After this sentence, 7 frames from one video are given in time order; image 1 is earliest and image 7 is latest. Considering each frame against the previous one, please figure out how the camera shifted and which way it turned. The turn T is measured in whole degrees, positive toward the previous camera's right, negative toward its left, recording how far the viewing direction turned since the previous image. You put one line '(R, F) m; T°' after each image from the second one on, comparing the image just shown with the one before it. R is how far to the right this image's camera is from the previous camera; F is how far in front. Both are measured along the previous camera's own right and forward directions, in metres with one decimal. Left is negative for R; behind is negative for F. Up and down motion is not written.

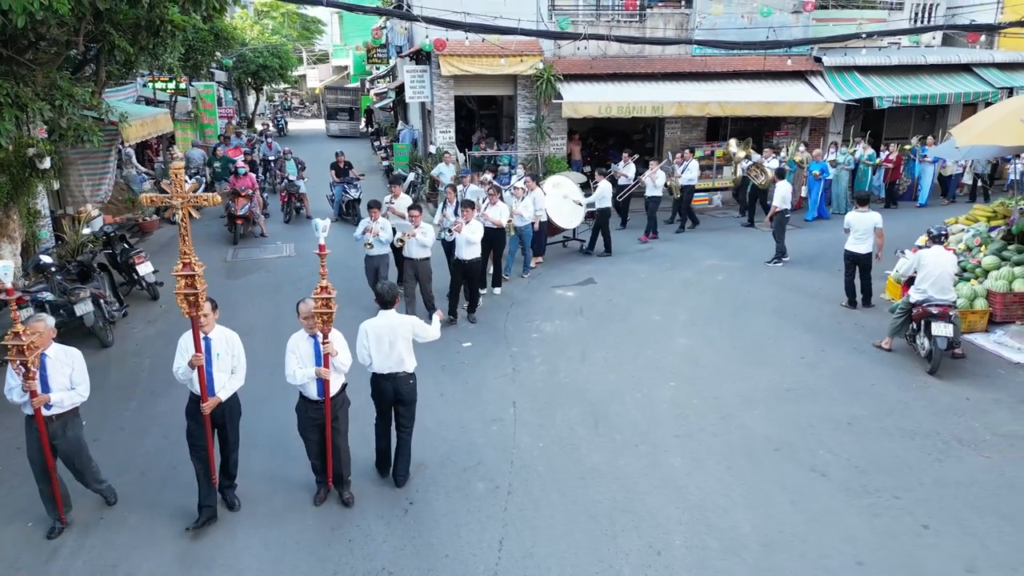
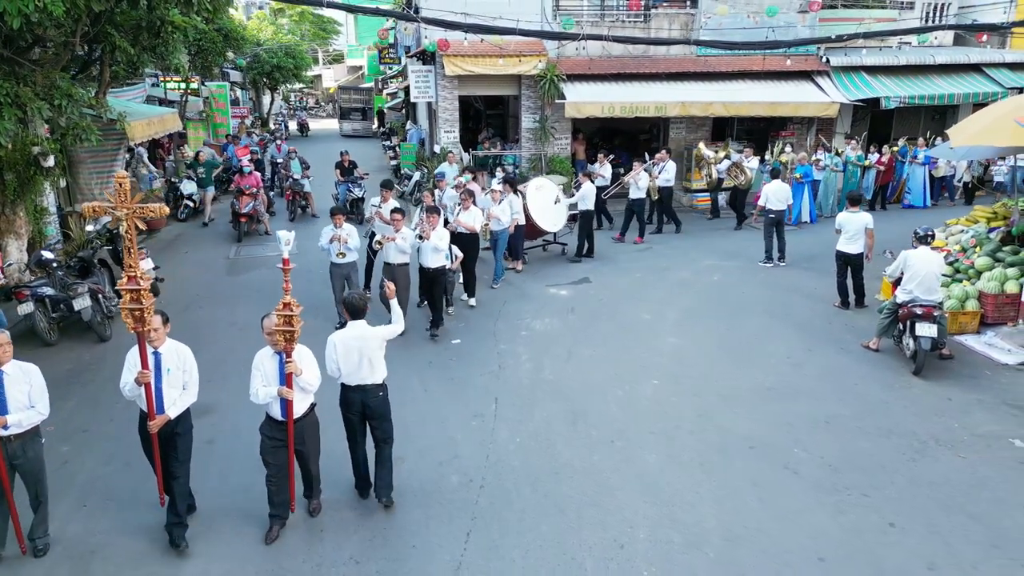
(+0.3, -0.1) m; -1°
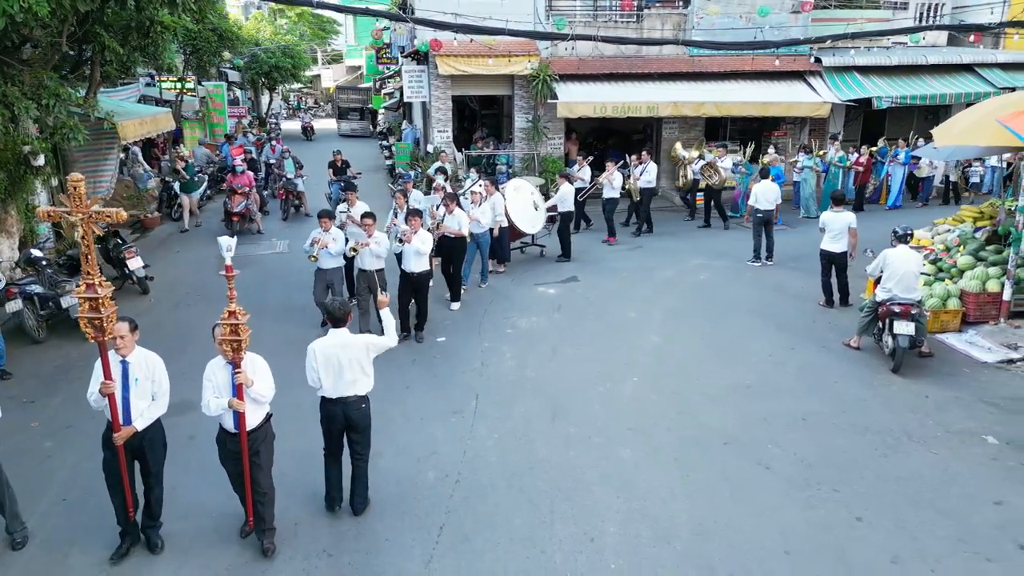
(+0.2, -0.1) m; 0°
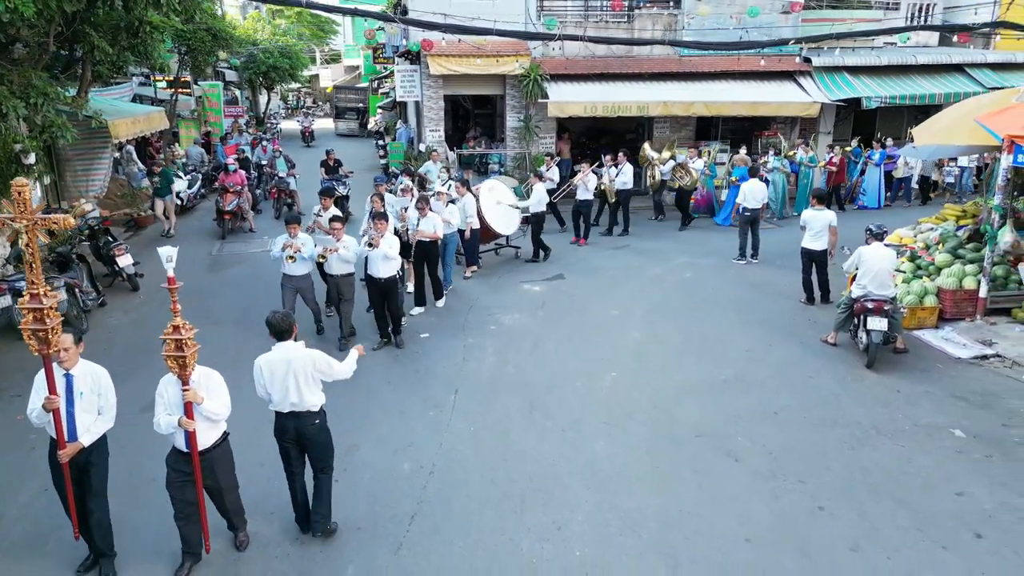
(+0.2, -0.1) m; 0°
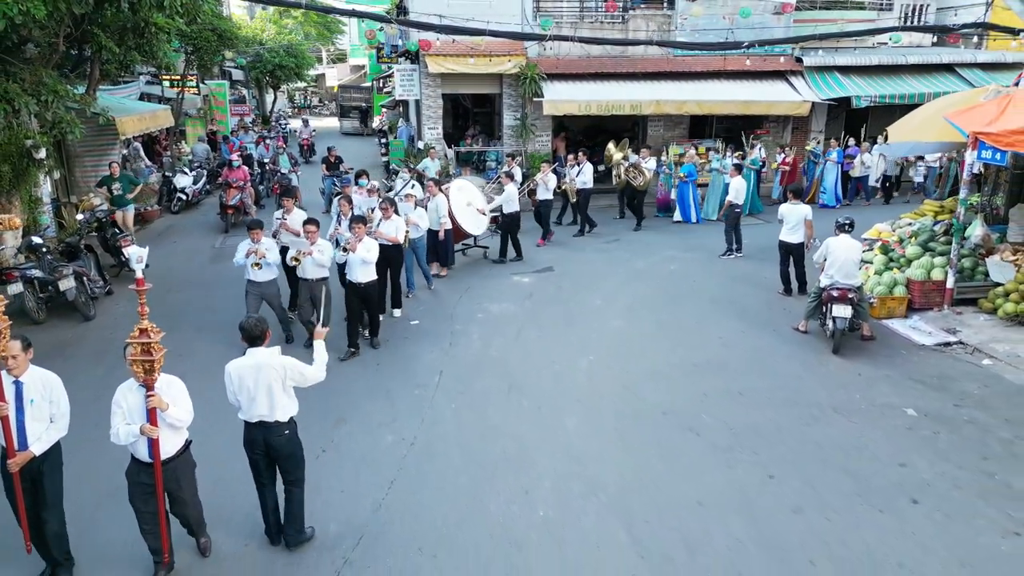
(+0.3, -0.4) m; -1°
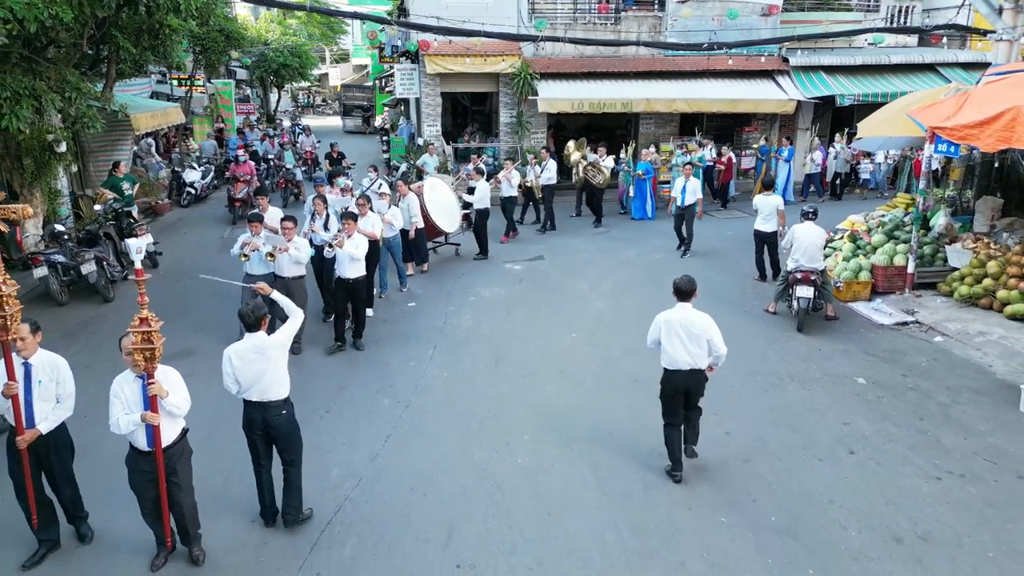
(+0.2, -0.6) m; 0°
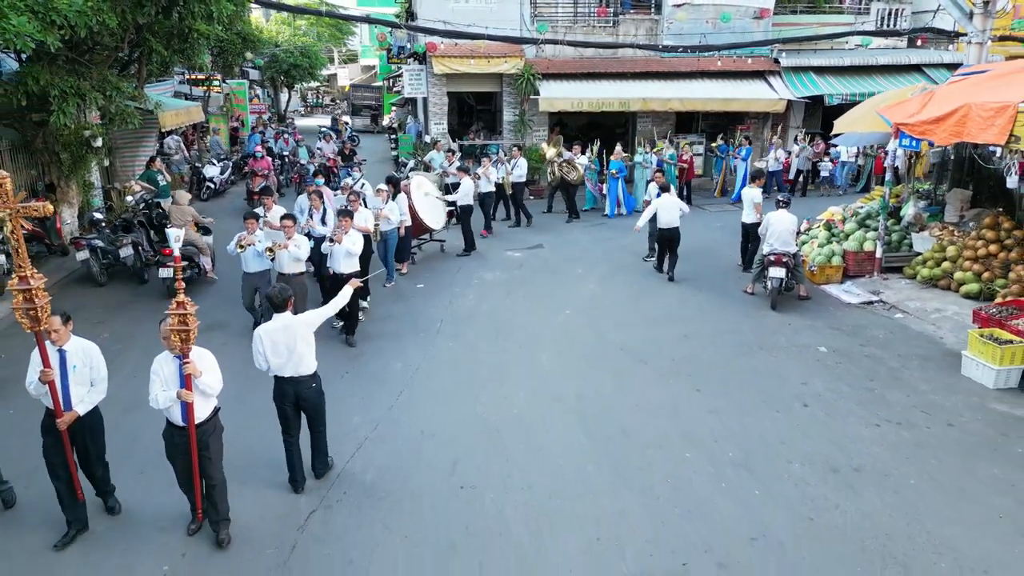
(+0.1, -0.9) m; 0°
